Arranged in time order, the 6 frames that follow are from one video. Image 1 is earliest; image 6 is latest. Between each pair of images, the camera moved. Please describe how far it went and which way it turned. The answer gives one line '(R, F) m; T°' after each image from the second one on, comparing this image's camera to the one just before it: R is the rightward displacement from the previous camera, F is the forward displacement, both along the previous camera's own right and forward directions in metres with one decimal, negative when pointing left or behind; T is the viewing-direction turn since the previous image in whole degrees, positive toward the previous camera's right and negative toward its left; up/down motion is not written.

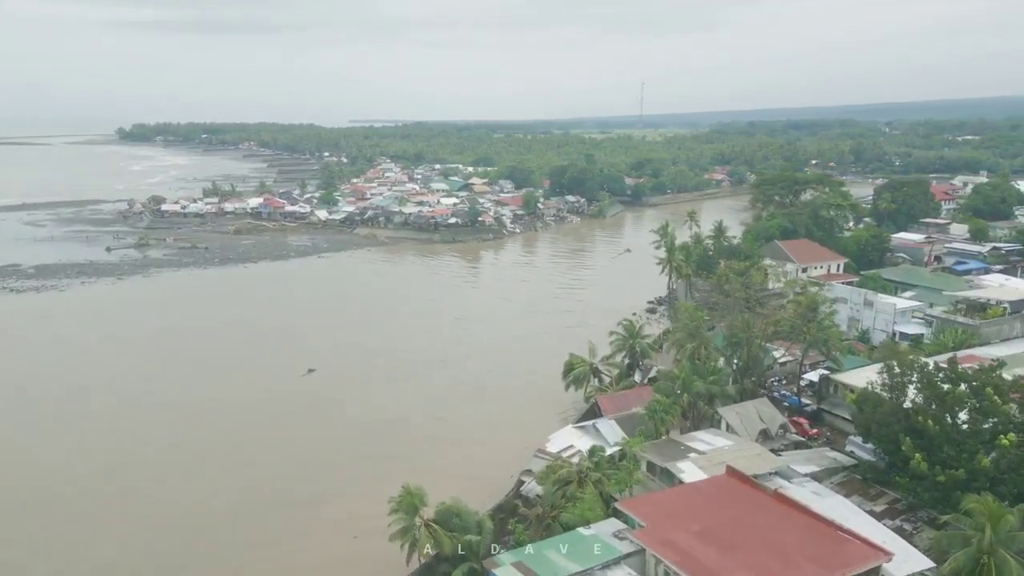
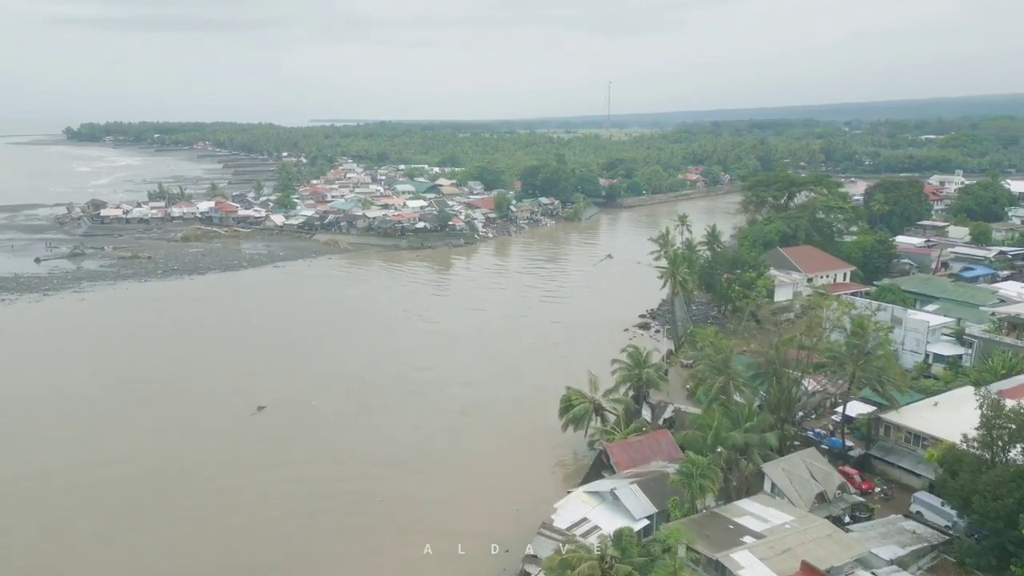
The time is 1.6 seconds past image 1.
(-0.4, +2.7) m; +3°
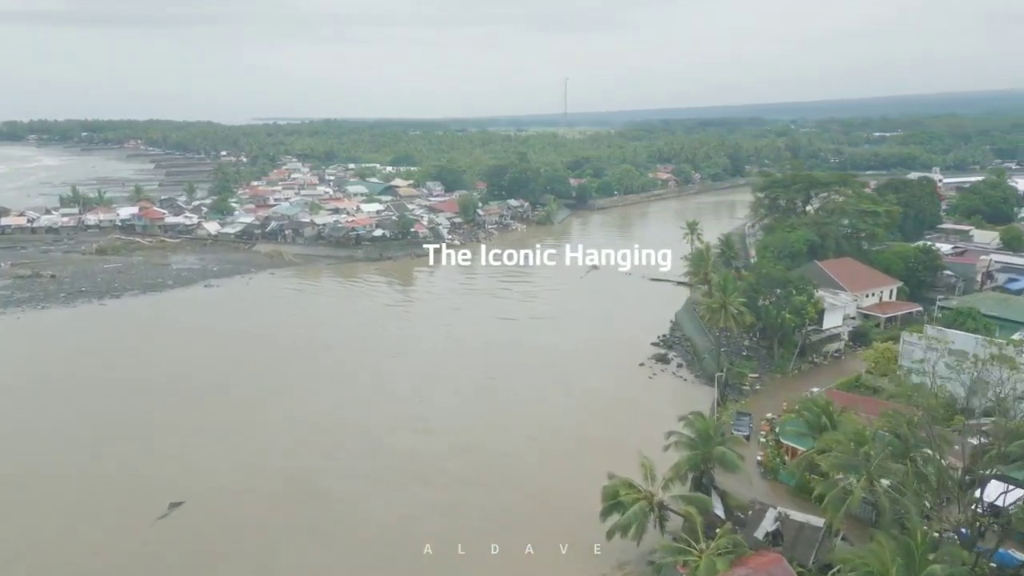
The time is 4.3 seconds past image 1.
(-1.0, +4.5) m; +4°
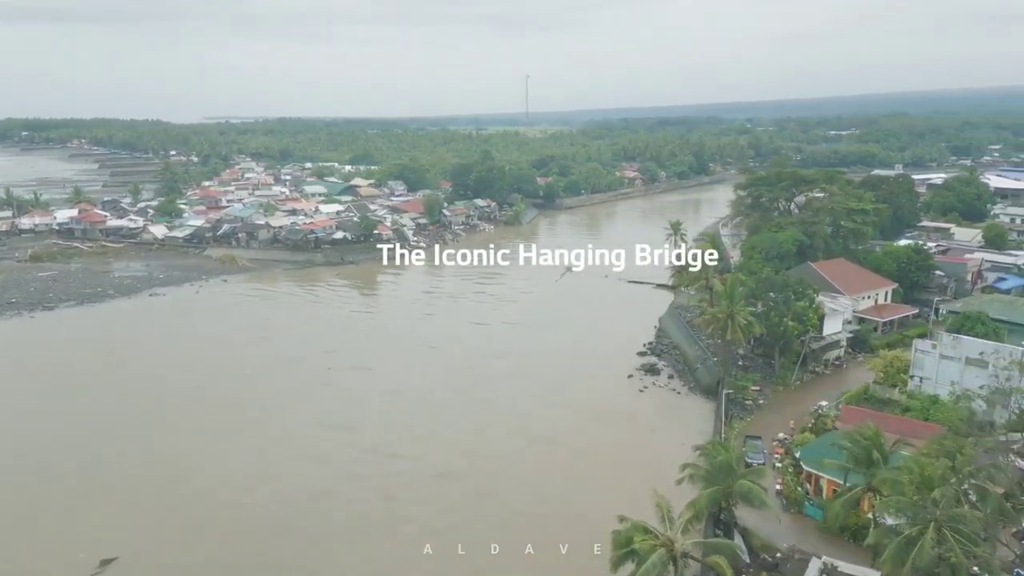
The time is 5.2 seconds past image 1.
(-0.4, +1.6) m; +3°
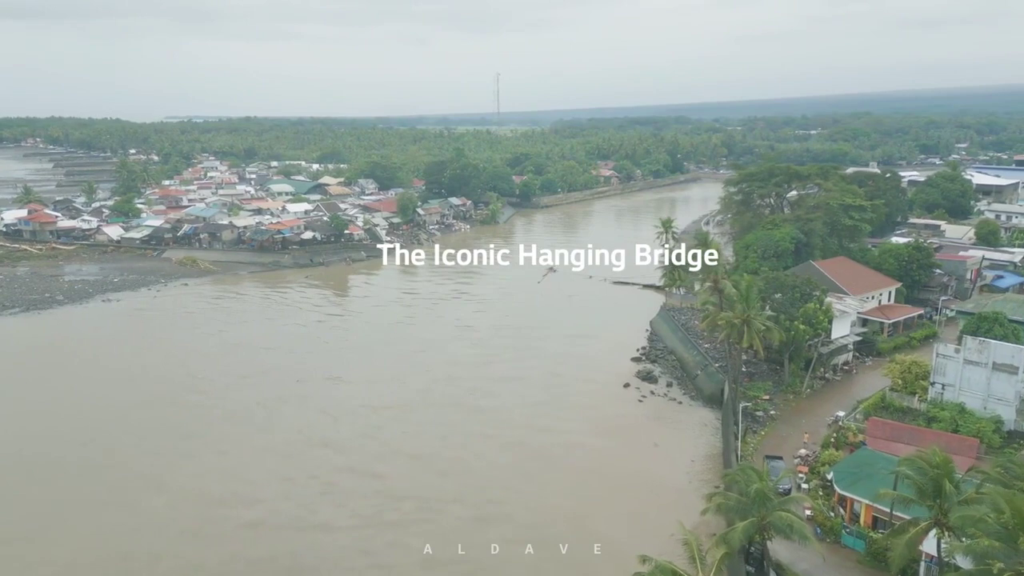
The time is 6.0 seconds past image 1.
(-0.4, +1.4) m; +2°
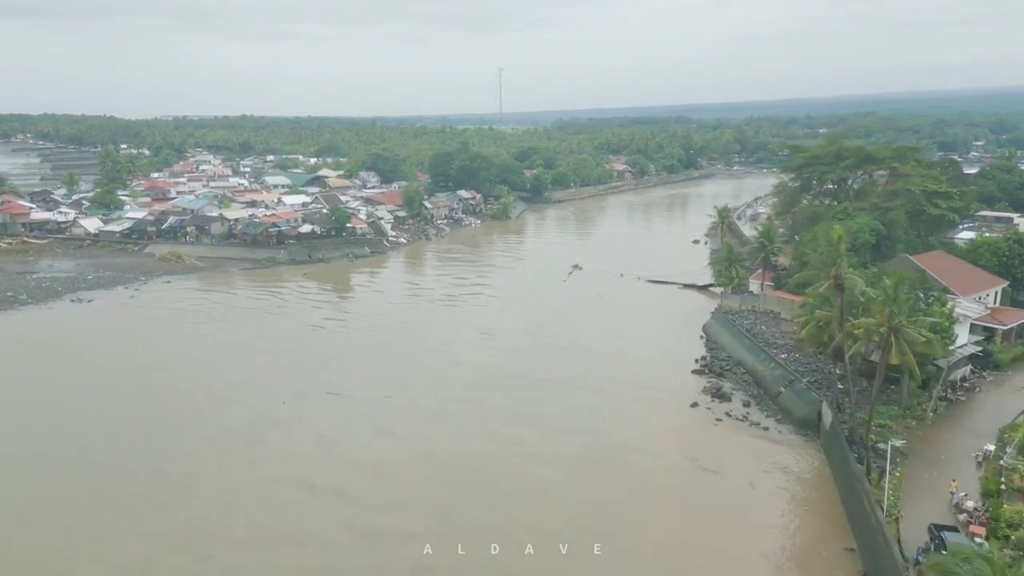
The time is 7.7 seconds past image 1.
(-0.9, +3.0) m; 0°
